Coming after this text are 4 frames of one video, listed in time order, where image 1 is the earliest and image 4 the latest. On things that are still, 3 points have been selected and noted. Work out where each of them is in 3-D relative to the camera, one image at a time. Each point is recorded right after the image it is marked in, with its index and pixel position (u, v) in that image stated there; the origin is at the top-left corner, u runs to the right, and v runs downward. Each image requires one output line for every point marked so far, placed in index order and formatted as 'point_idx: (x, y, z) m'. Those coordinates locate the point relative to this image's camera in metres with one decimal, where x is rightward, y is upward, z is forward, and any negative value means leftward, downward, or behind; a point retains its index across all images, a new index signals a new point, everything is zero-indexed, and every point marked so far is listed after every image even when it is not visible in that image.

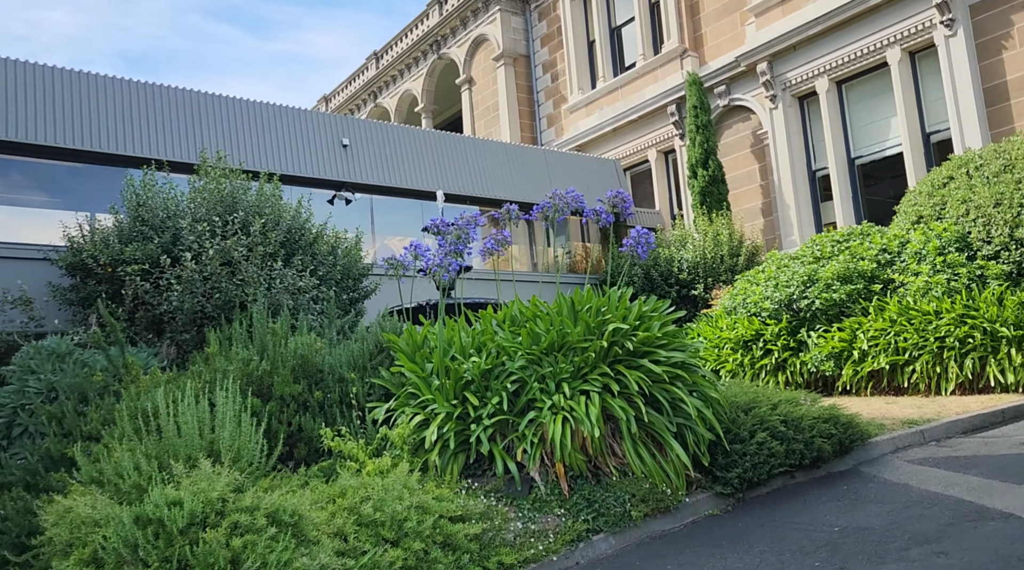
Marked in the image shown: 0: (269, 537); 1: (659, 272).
0: (-1.2, -1.2, +4.0) m
1: (+2.4, +0.1, +13.4) m
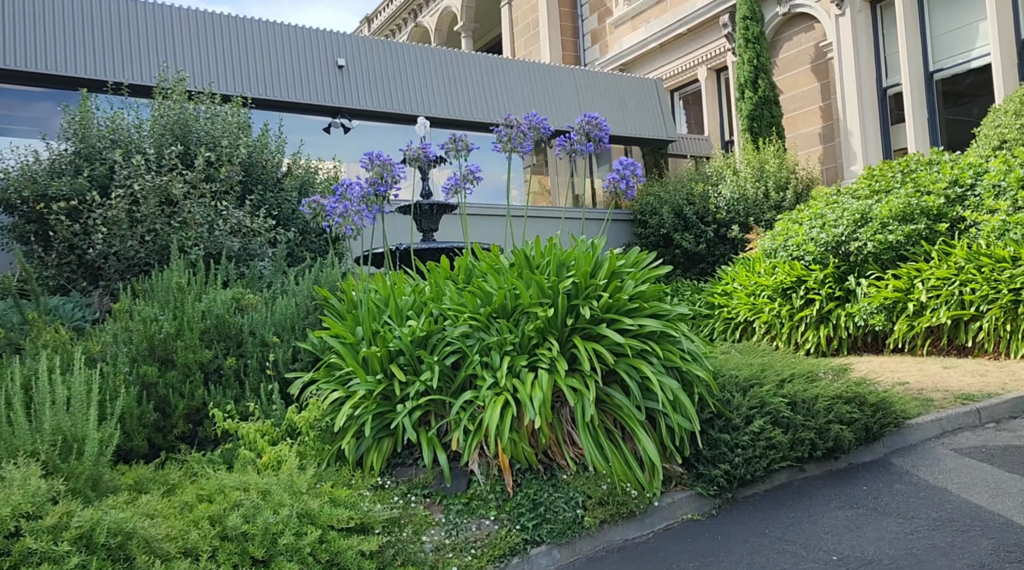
0: (-1.7, -1.1, +3.2) m
1: (+2.7, +1.1, +12.1) m
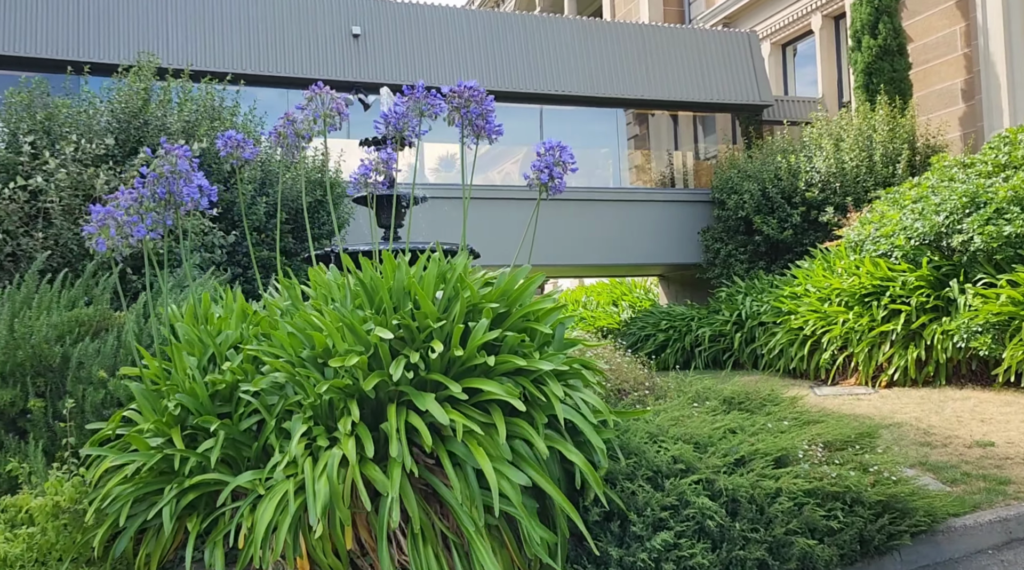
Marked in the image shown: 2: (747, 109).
0: (-2.8, -1.3, +2.3) m
1: (+3.4, +1.2, +10.1) m
2: (+3.5, +2.6, +12.1) m
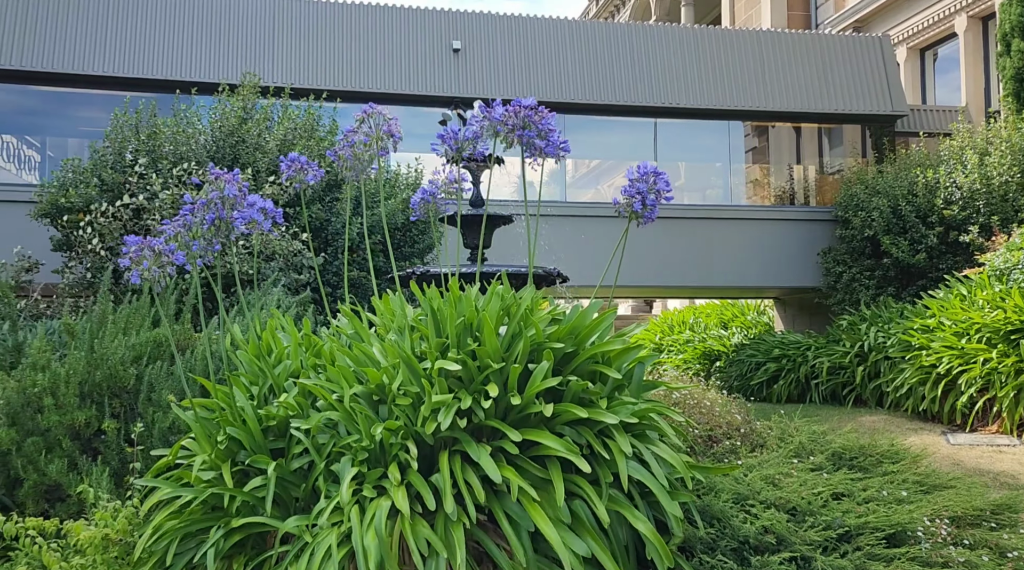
0: (-2.7, -1.4, +2.4) m
1: (+4.6, +0.9, +9.1) m
2: (+5.0, +2.3, +11.1) m
